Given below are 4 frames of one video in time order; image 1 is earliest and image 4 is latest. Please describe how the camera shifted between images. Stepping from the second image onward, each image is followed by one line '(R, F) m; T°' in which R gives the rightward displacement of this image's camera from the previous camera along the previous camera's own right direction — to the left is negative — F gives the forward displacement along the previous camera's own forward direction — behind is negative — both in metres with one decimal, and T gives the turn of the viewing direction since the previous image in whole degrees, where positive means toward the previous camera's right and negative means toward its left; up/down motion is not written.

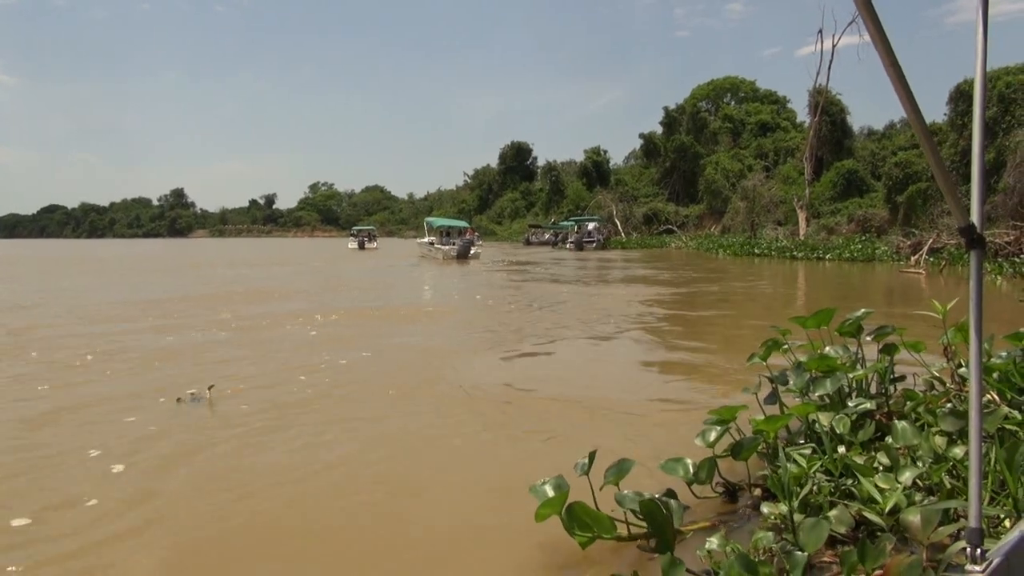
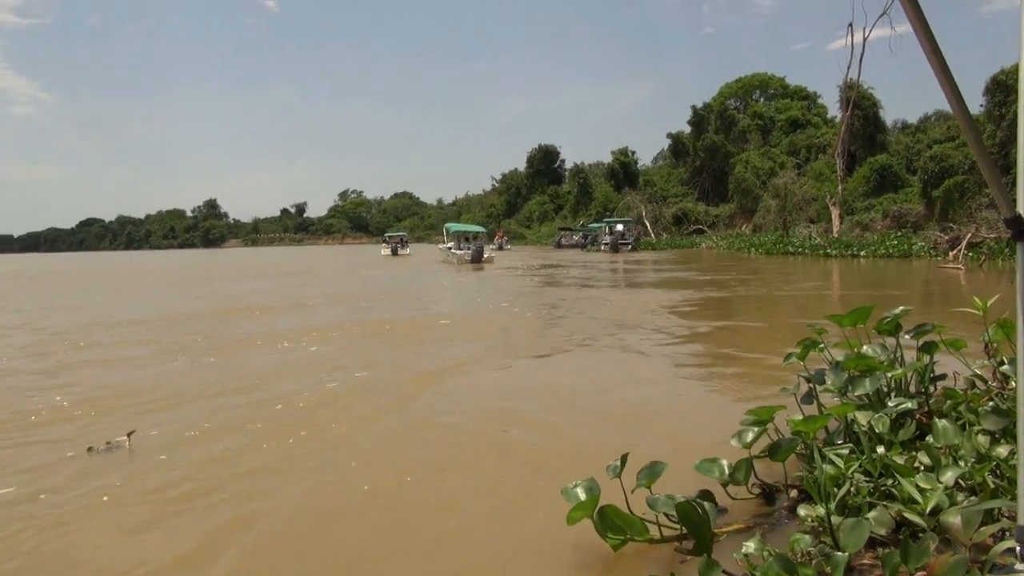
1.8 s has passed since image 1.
(0.0, 0.0) m; -2°
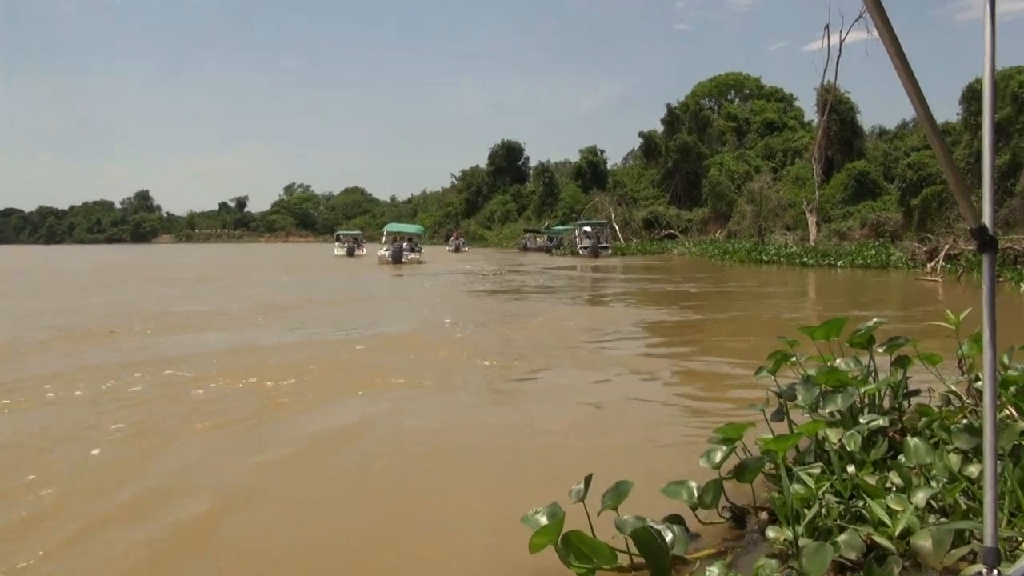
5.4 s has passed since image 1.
(0.0, +0.9) m; +3°
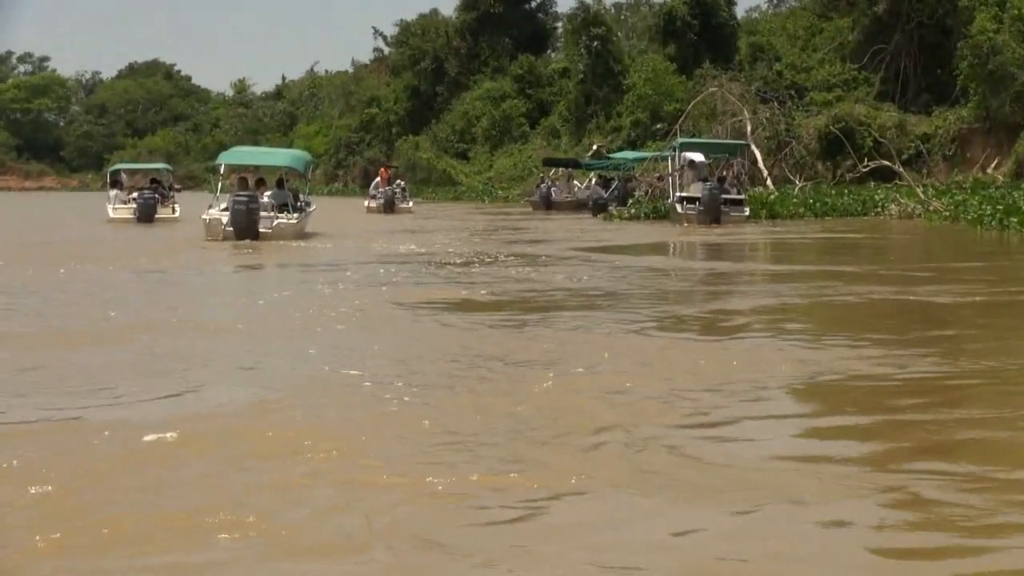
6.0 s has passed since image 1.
(+0.1, +6.4) m; -2°
